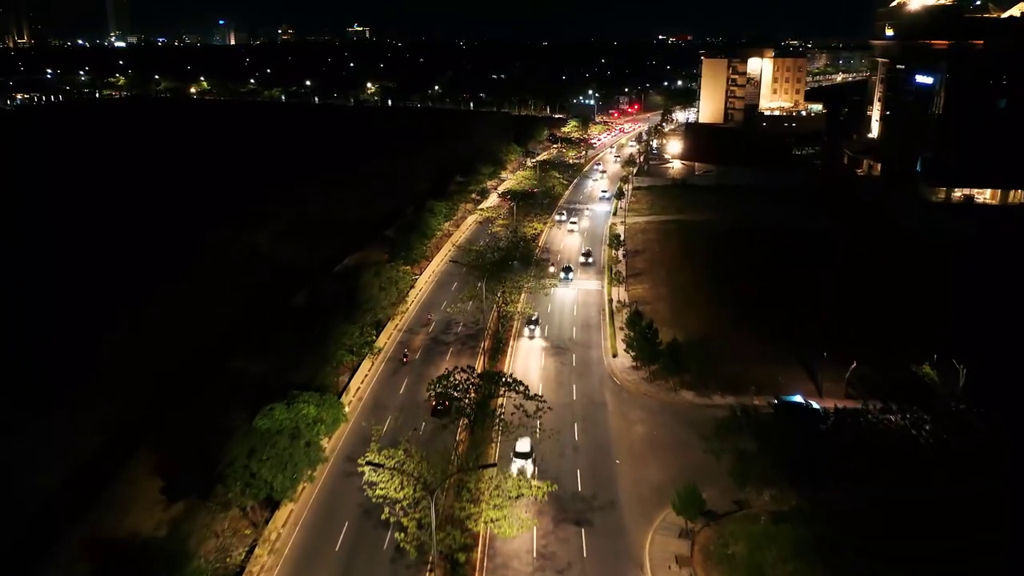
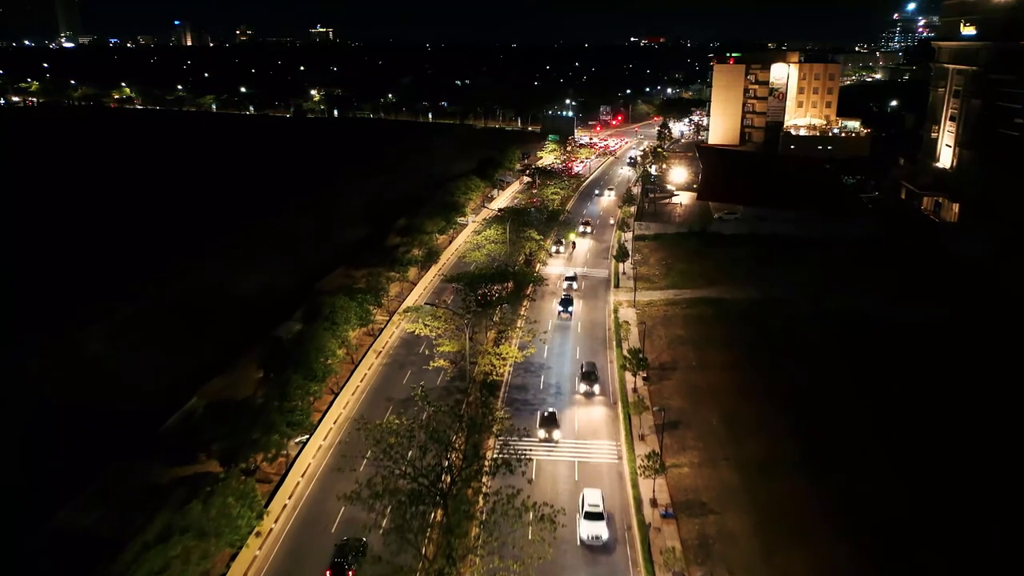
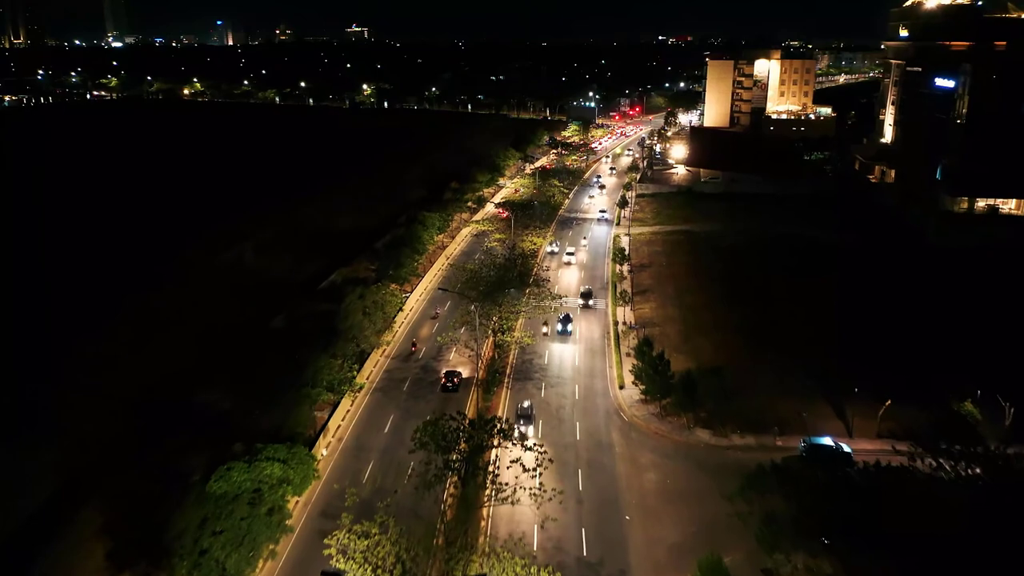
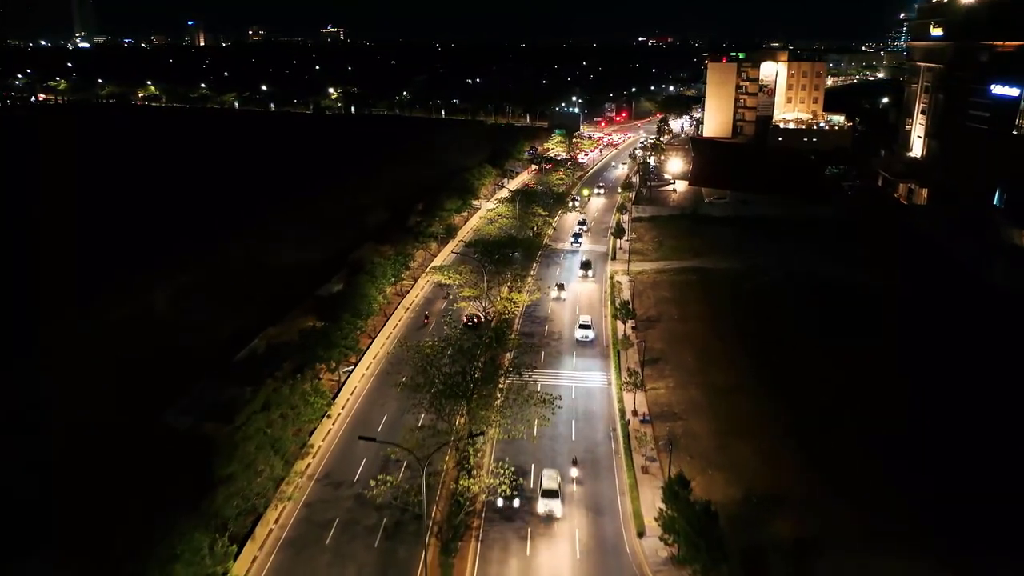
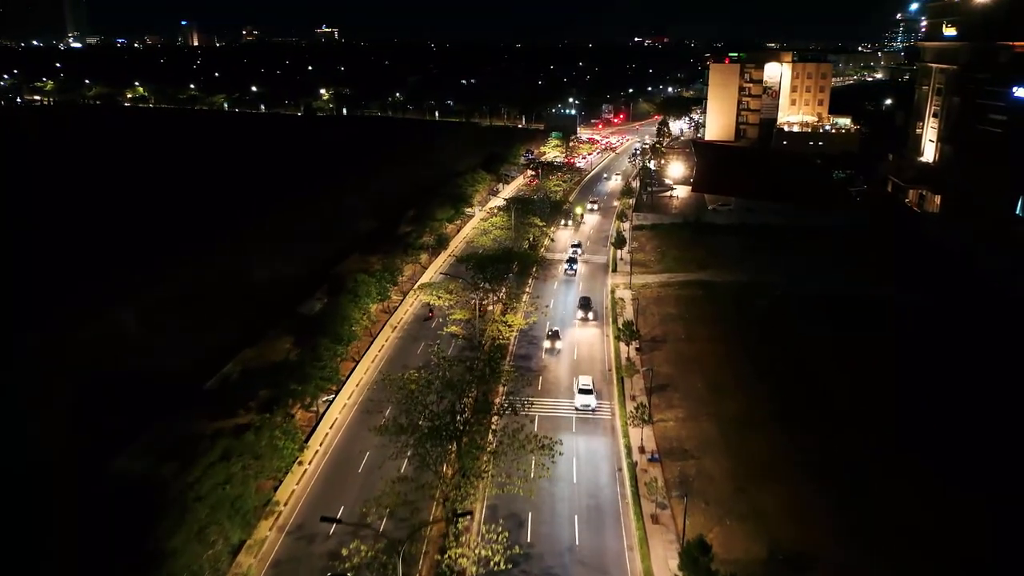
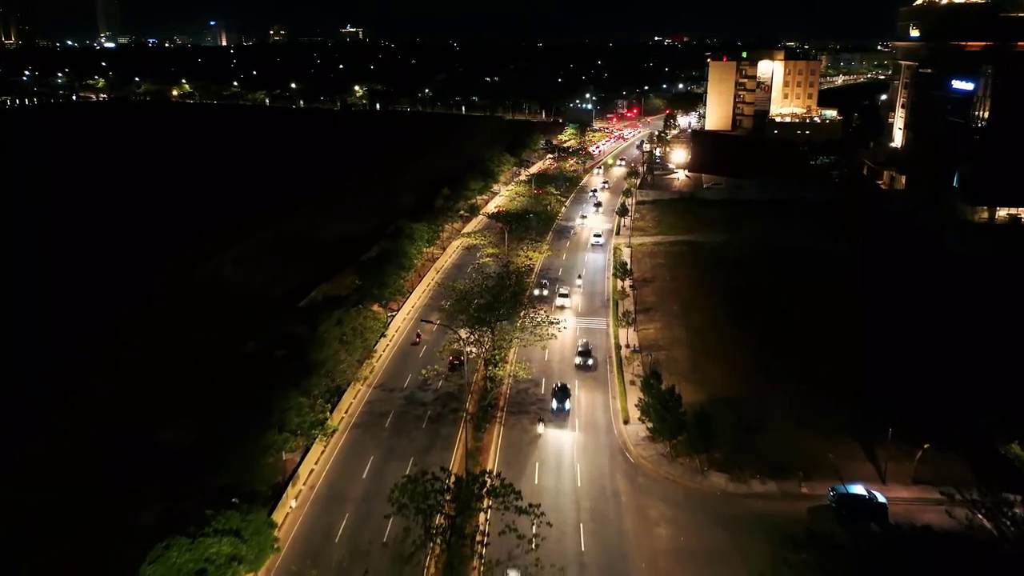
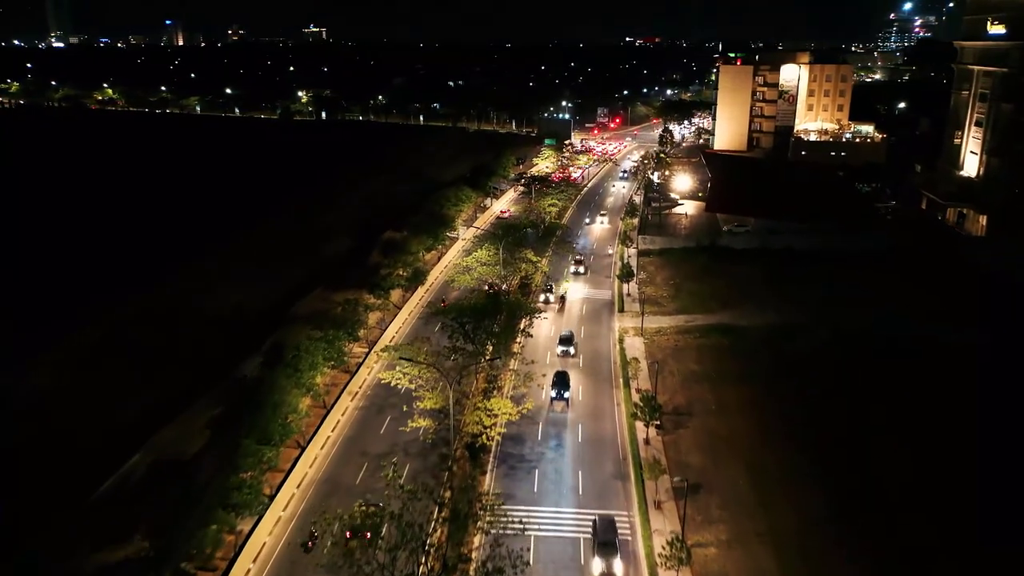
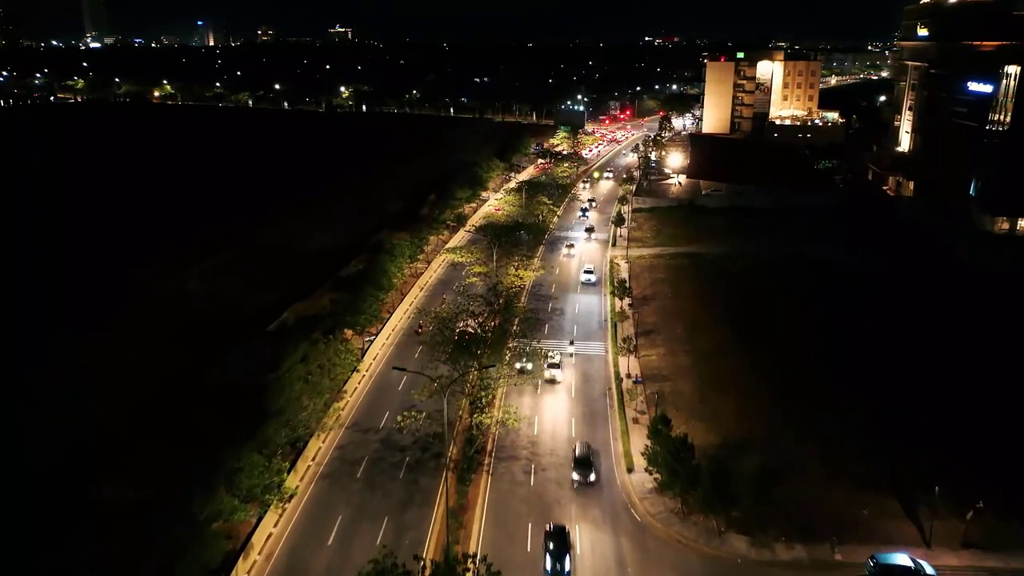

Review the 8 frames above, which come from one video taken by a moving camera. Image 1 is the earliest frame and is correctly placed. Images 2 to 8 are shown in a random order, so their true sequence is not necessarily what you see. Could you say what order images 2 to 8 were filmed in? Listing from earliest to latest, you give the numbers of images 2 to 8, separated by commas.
3, 6, 8, 4, 5, 2, 7
